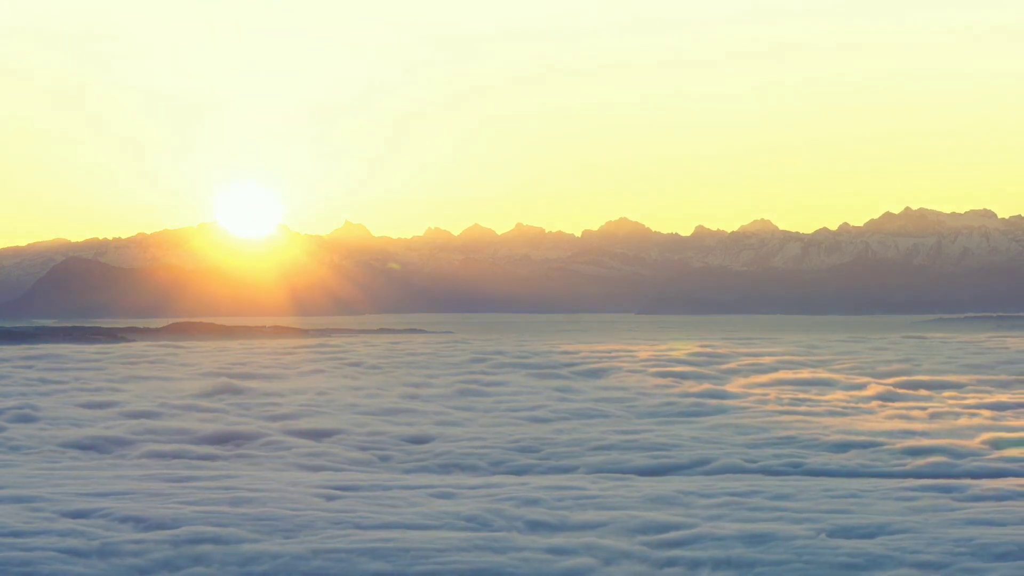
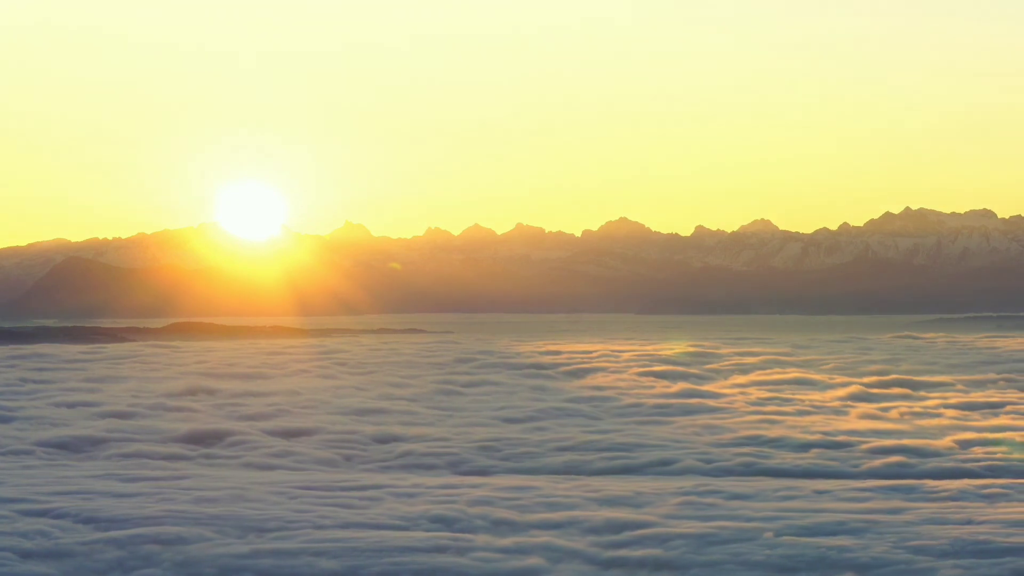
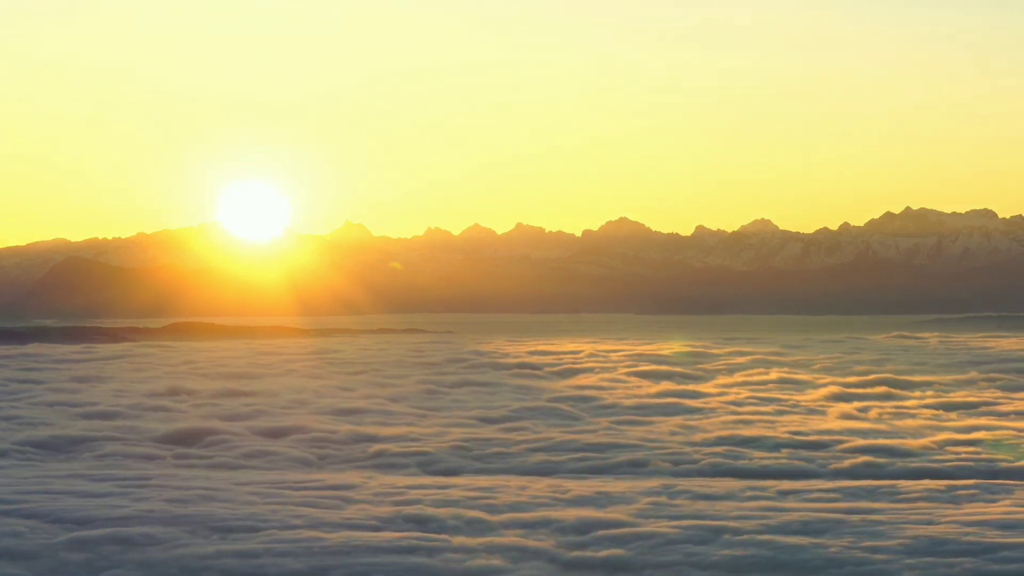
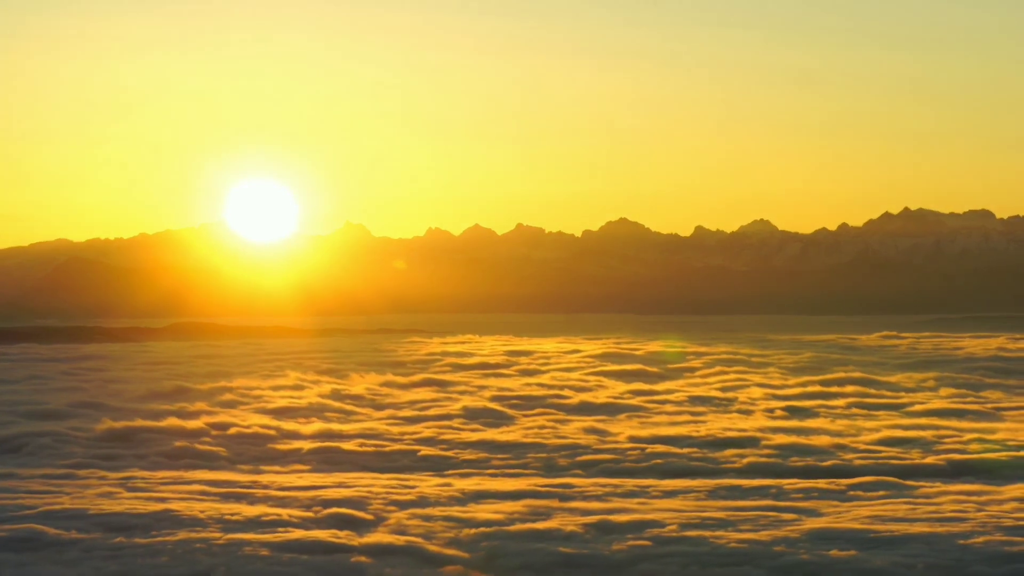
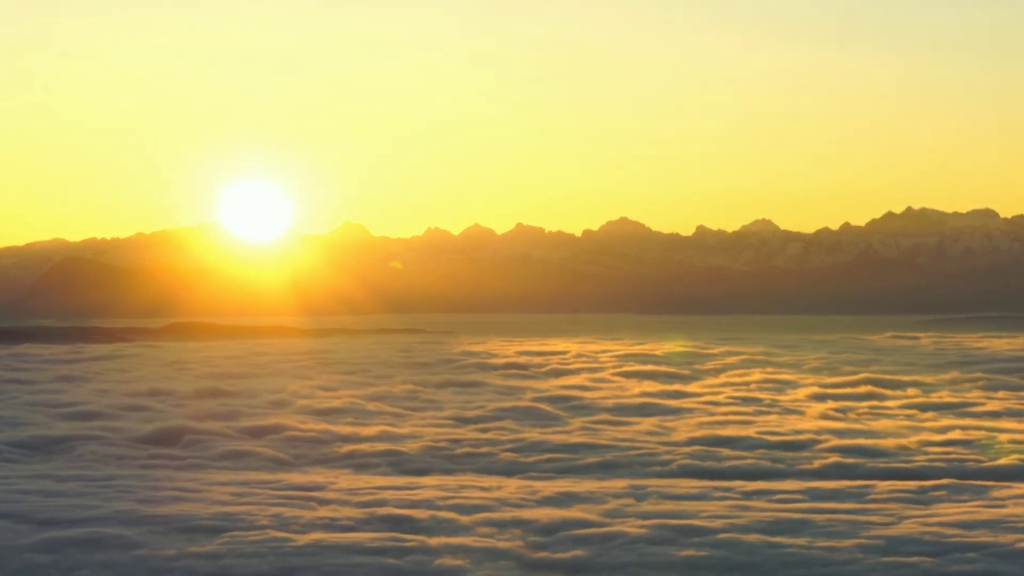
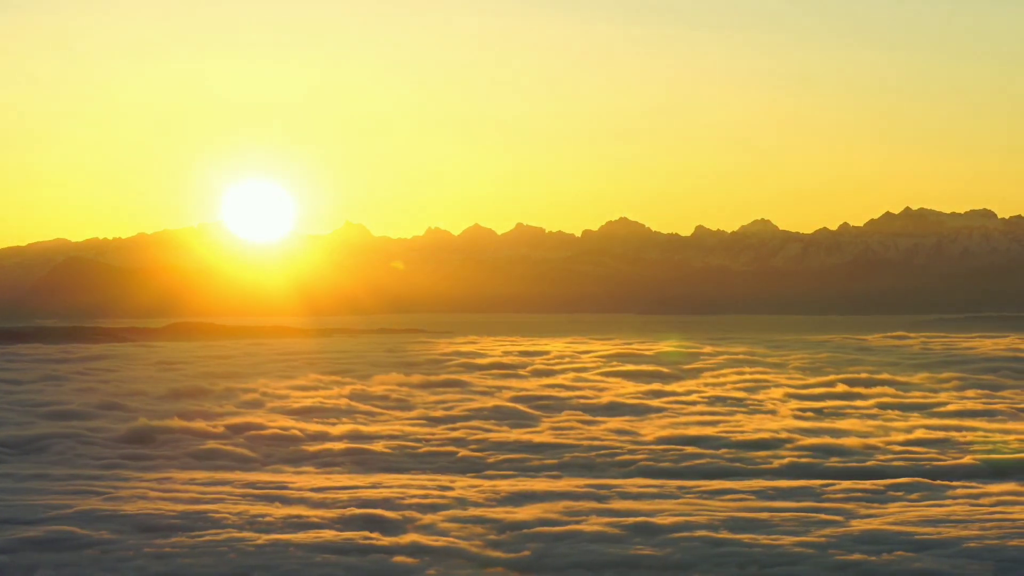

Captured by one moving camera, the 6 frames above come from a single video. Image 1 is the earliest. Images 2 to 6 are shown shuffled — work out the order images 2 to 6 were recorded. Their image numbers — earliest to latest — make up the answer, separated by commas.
2, 3, 5, 6, 4
